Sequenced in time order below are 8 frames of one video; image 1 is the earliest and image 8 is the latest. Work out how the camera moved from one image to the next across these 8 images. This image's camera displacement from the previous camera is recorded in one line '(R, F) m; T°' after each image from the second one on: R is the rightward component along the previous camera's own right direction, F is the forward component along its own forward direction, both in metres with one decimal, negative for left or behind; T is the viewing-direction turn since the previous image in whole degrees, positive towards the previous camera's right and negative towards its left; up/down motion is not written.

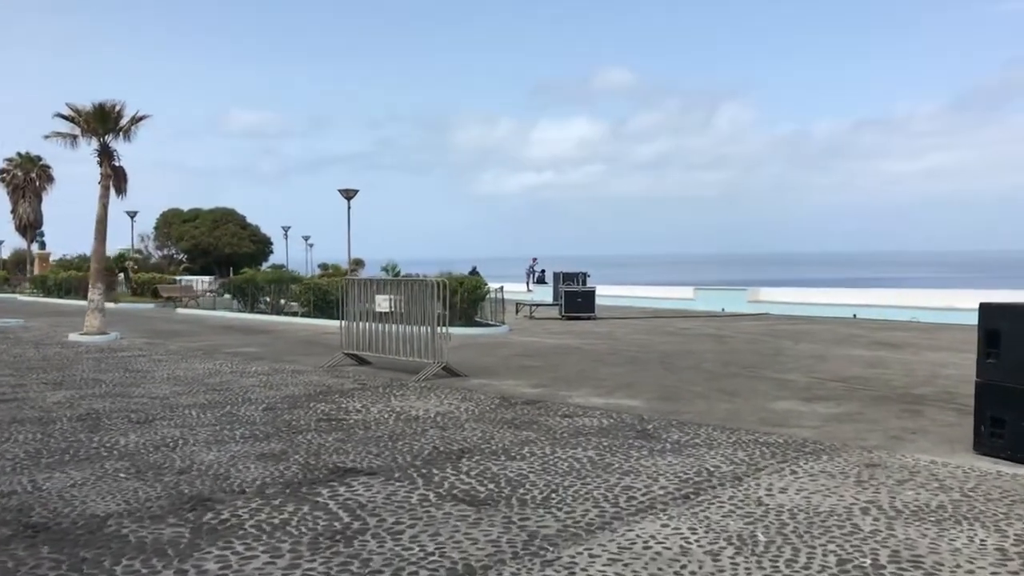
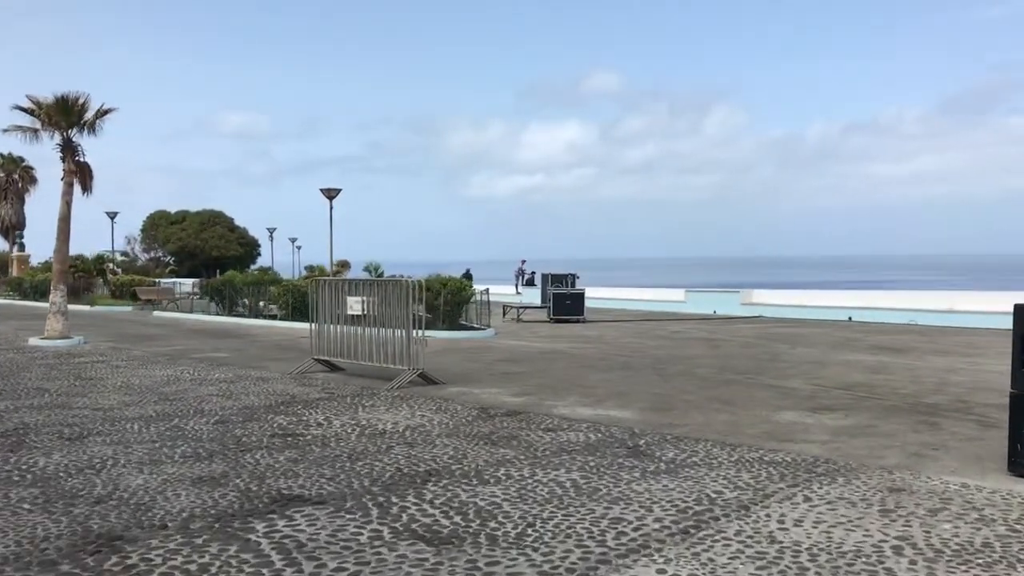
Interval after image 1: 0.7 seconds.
(+0.1, +0.9) m; 0°
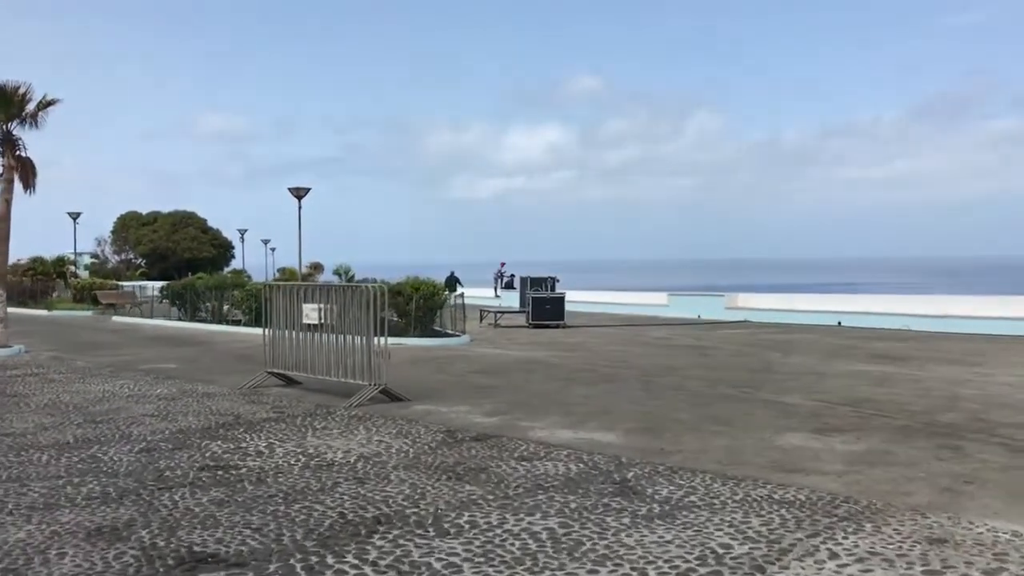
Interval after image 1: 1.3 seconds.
(+0.1, +1.1) m; +1°
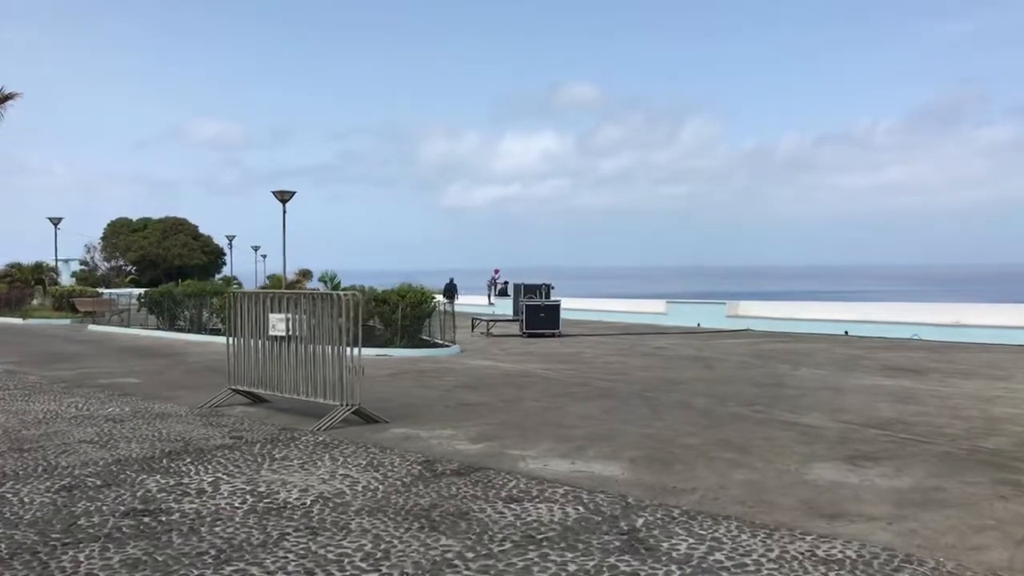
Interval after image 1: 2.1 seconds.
(+0.1, +1.1) m; 0°
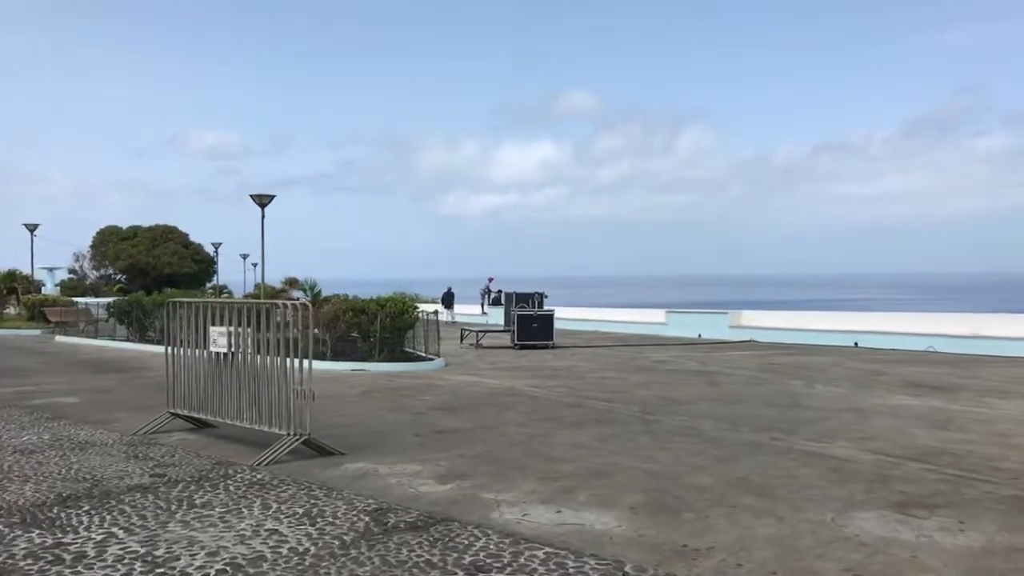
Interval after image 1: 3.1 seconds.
(+0.2, +1.4) m; 0°
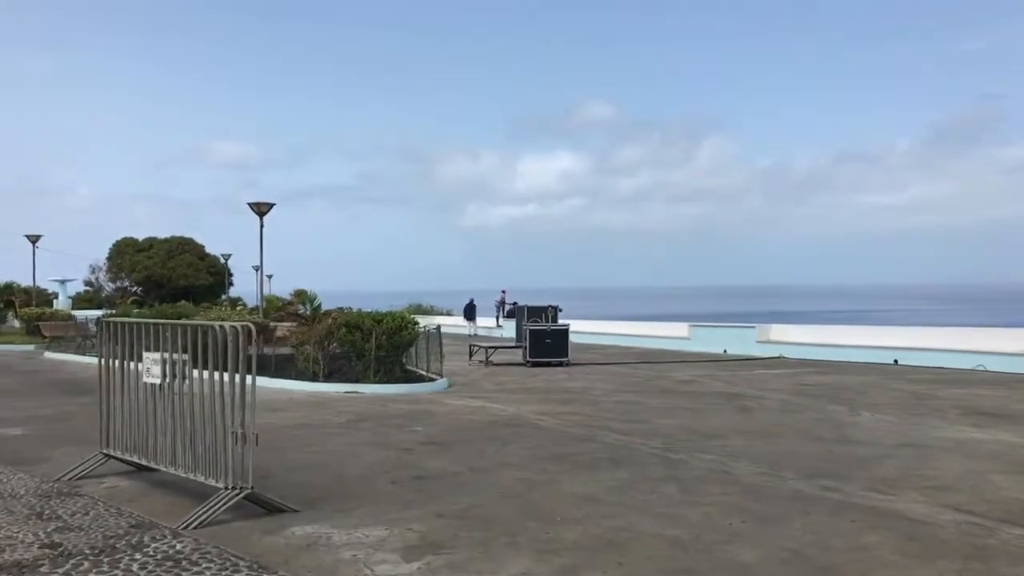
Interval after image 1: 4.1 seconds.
(+0.2, +1.5) m; -1°
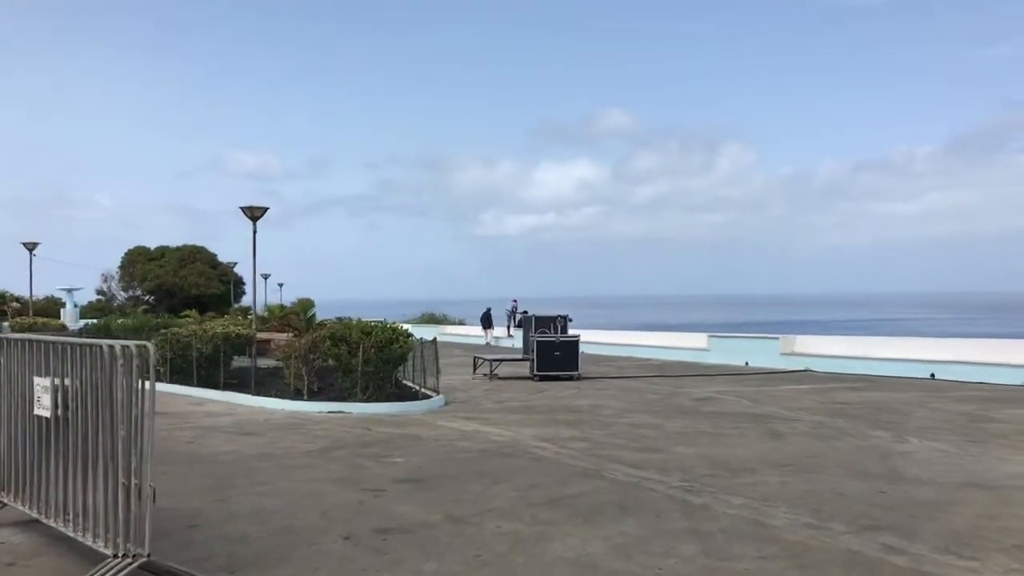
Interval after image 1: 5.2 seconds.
(+0.2, +1.5) m; -1°
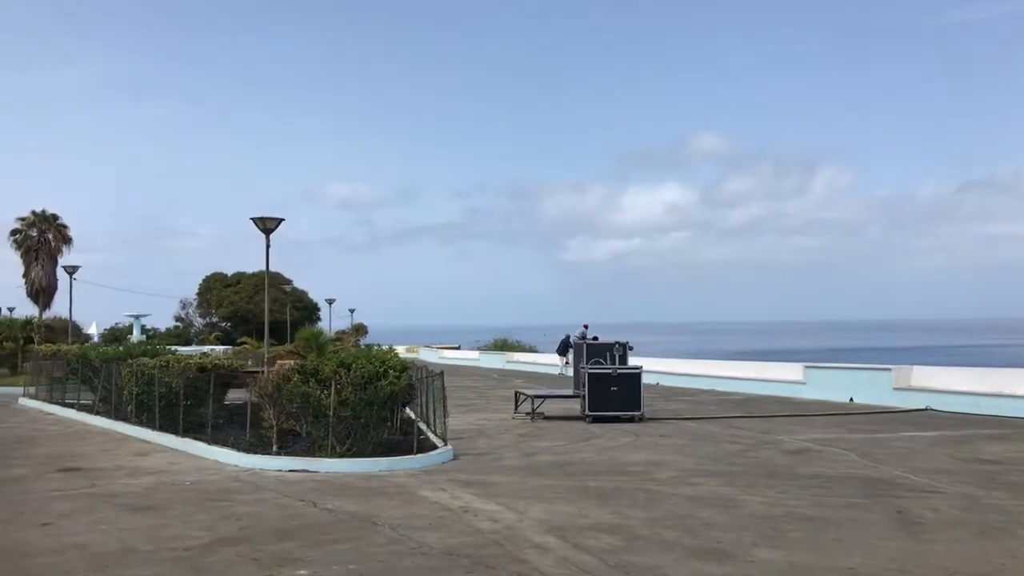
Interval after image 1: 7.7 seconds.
(+0.7, +3.5) m; -5°
